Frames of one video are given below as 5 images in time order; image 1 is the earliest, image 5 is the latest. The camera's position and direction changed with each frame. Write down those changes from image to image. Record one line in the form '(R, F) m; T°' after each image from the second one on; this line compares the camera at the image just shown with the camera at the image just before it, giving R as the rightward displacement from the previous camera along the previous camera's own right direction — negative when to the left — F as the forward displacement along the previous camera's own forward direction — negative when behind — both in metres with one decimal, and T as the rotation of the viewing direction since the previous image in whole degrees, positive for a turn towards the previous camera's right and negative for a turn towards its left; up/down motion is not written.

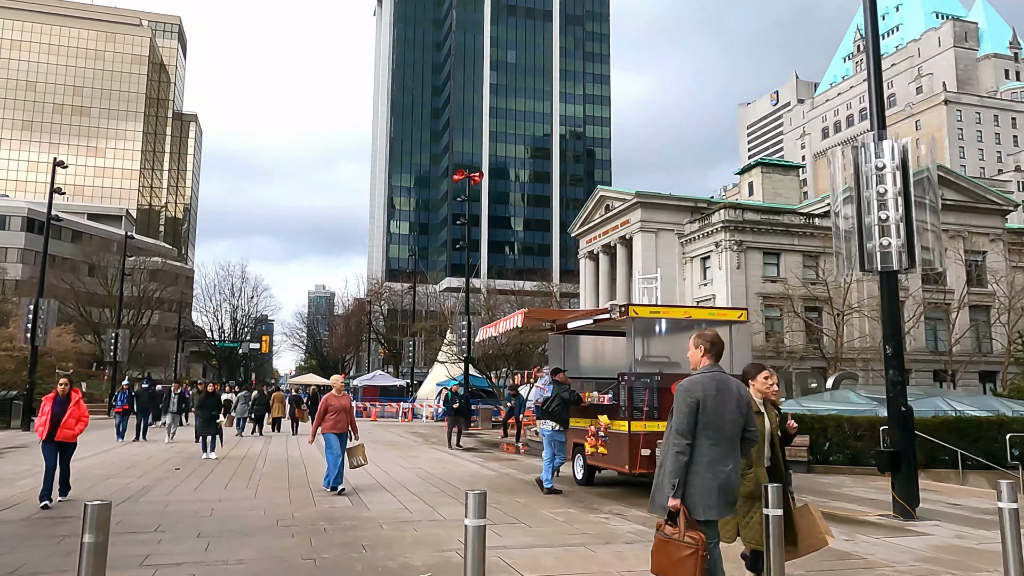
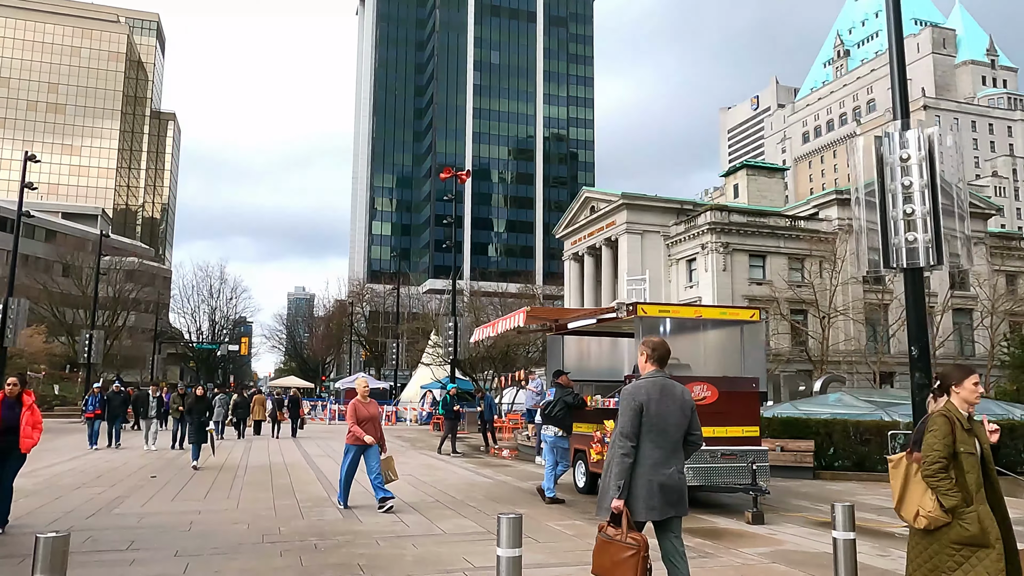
(-0.2, +0.6) m; +1°
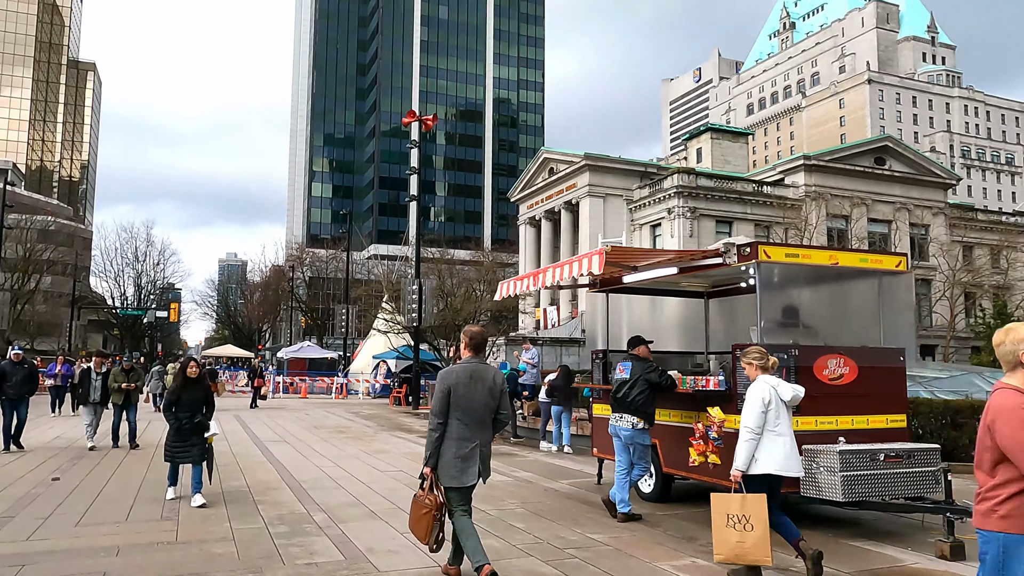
(-1.1, +2.8) m; +5°
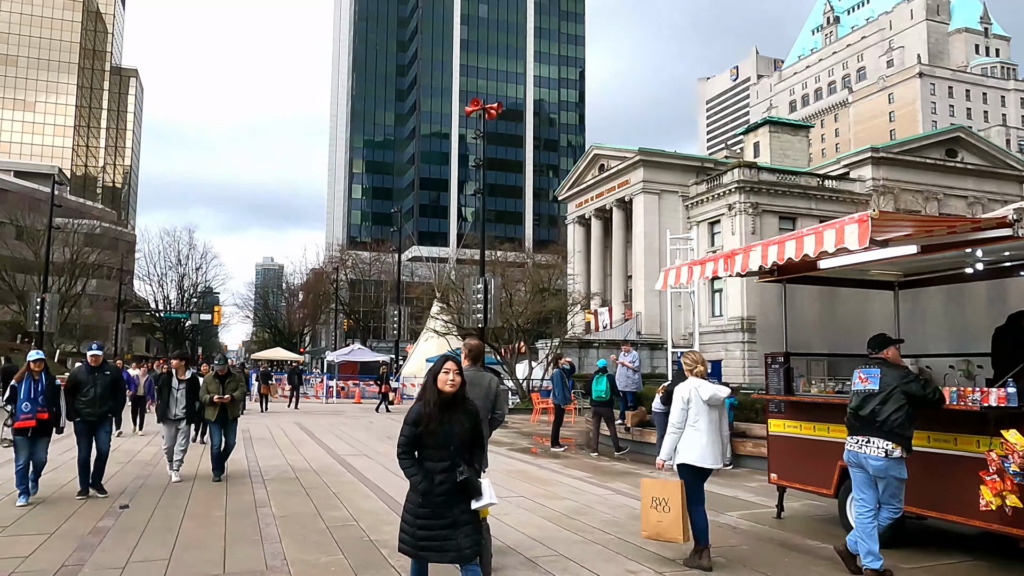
(-1.3, +1.6) m; -3°
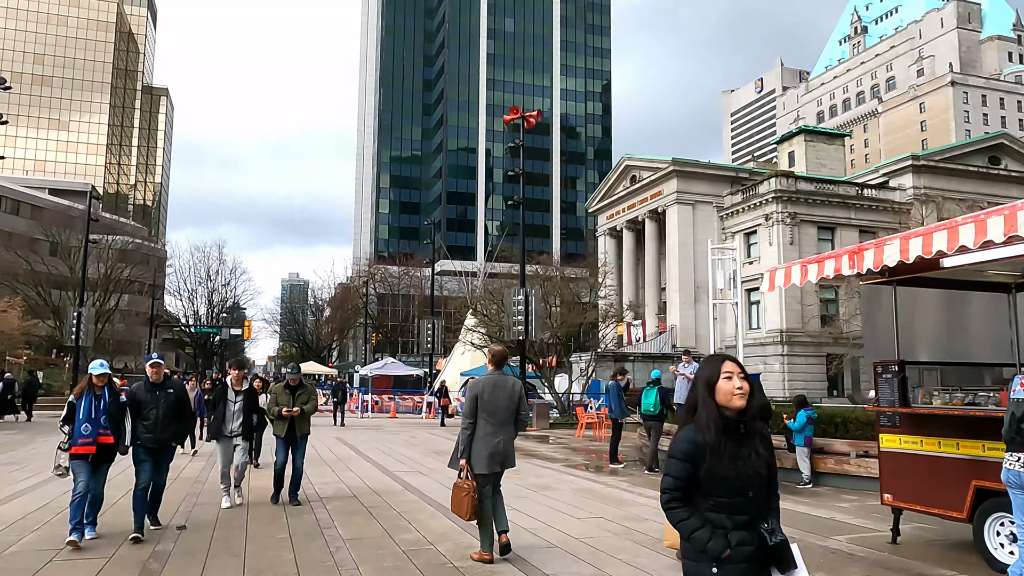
(-0.6, +0.5) m; -2°
